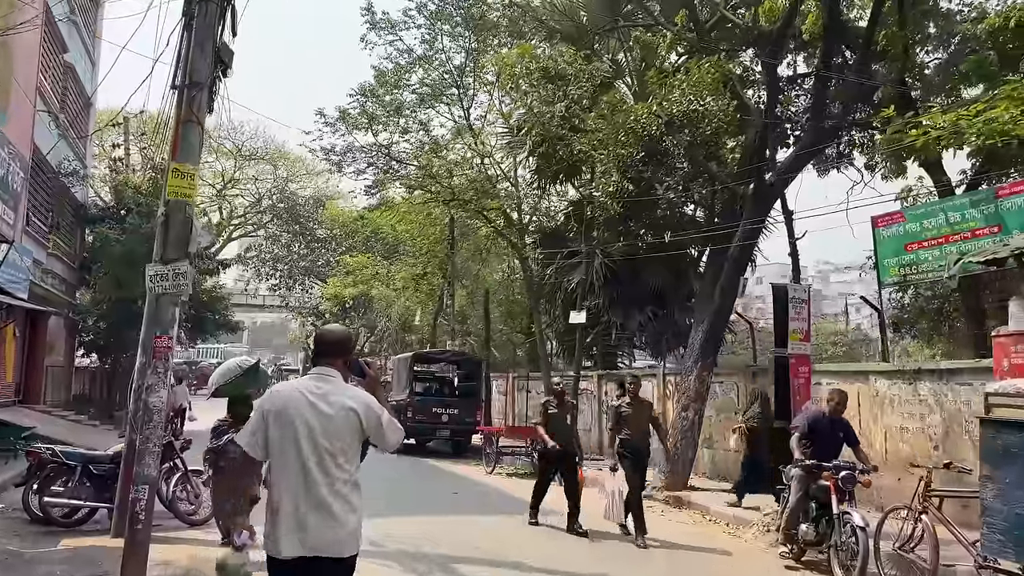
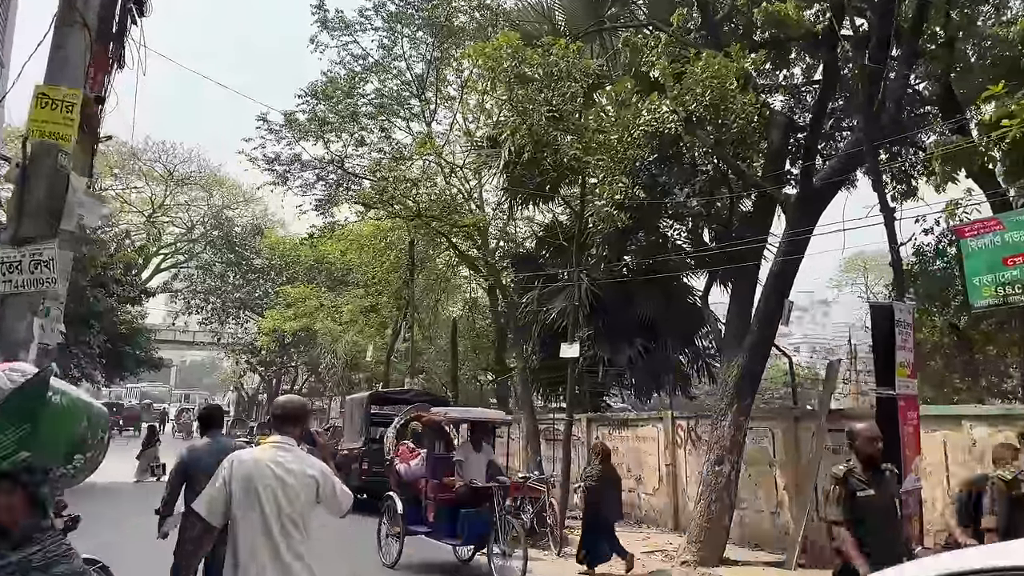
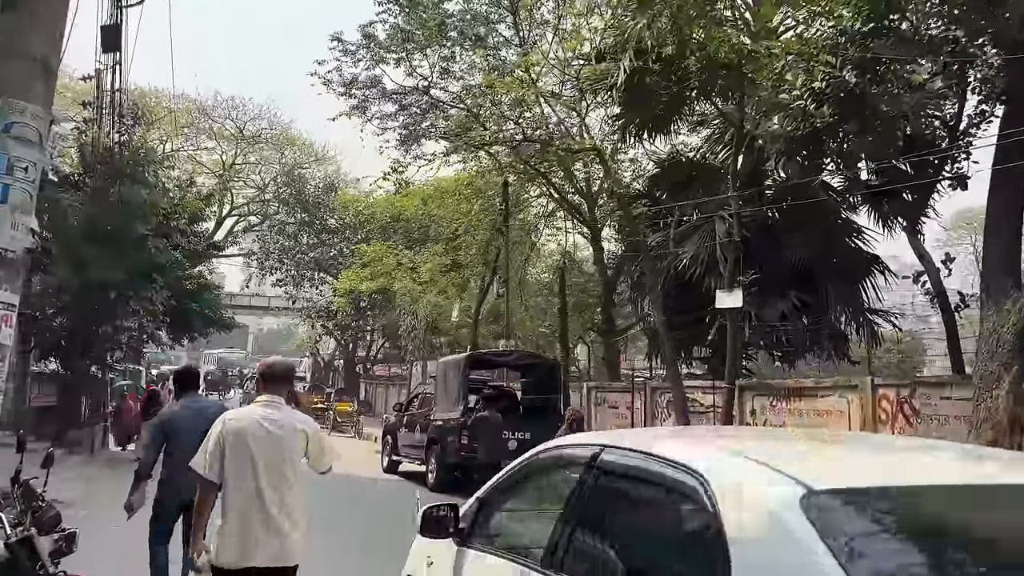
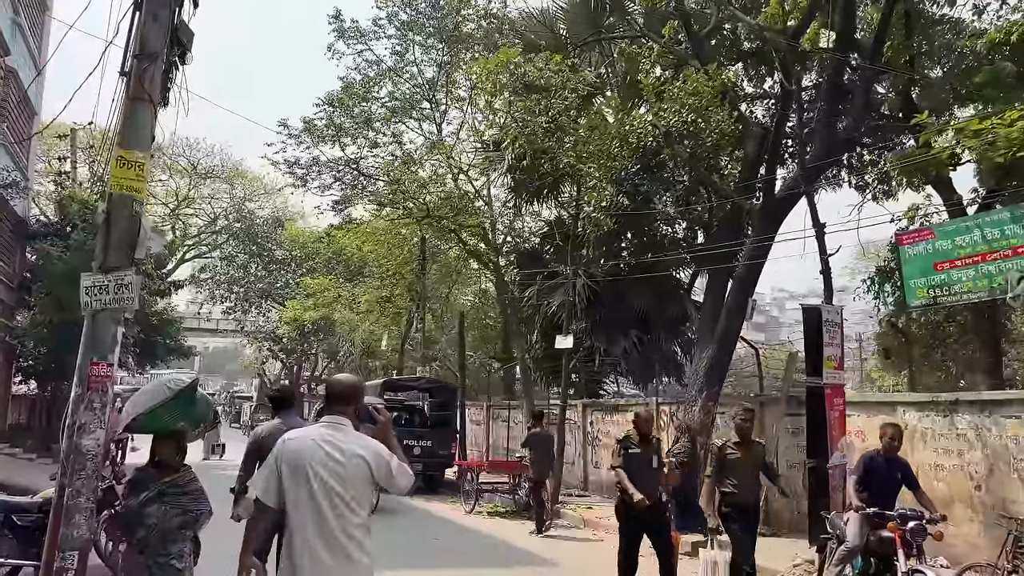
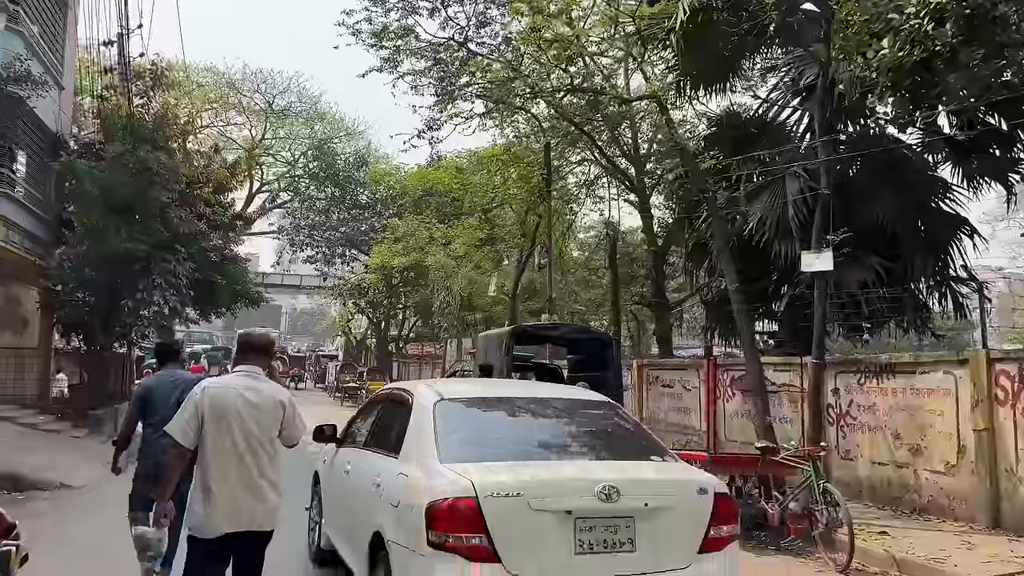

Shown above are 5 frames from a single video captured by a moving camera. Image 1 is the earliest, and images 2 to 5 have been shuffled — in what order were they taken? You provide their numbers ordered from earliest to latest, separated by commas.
4, 2, 3, 5
